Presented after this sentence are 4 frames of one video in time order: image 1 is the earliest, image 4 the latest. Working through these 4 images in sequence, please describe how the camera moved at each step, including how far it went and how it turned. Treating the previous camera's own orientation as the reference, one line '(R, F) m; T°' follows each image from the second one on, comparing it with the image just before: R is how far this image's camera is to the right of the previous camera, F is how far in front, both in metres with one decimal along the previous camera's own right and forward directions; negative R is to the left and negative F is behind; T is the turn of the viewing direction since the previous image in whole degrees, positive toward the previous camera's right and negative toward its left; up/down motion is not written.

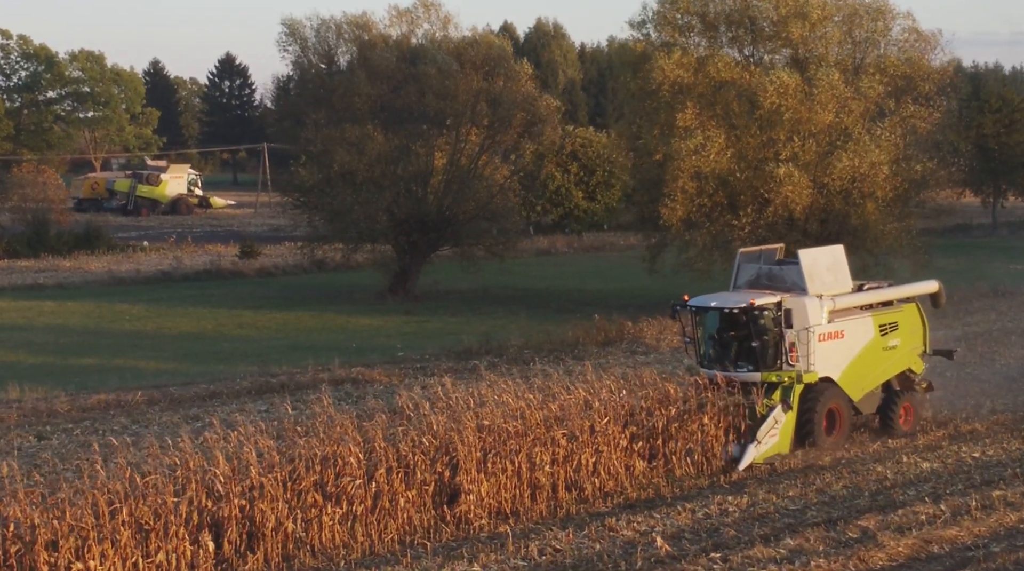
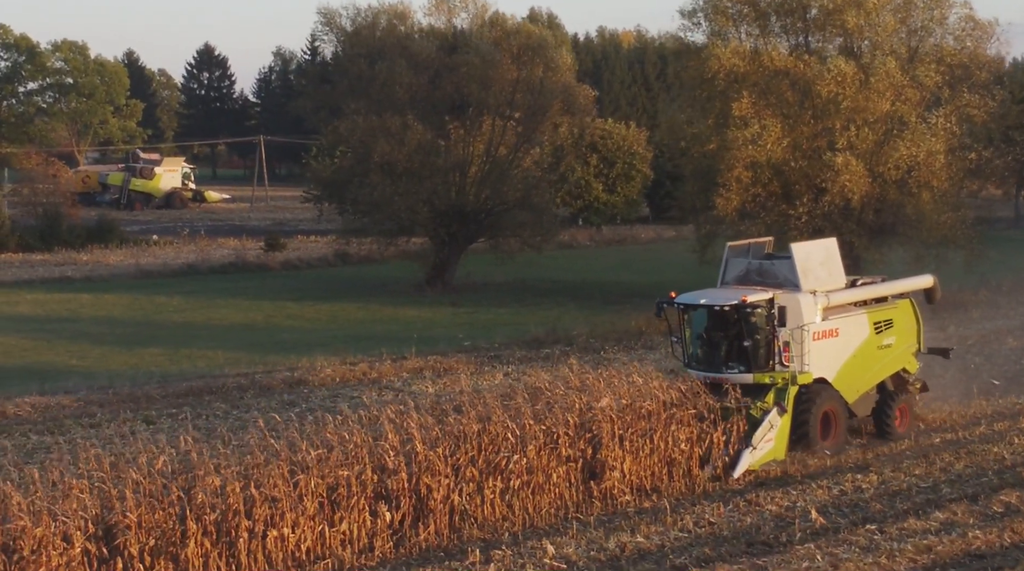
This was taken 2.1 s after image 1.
(-1.2, -0.5) m; -2°
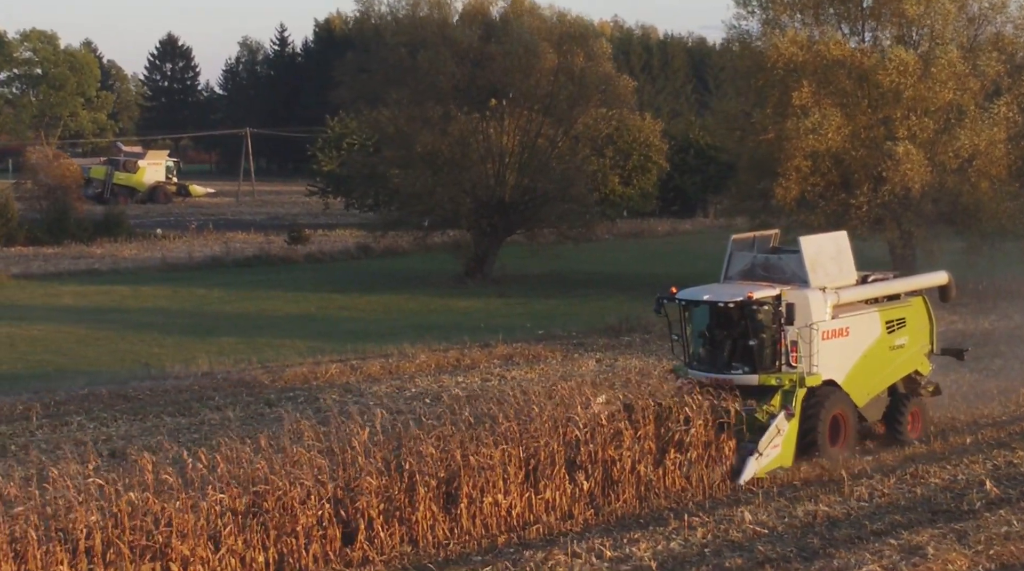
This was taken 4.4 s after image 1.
(-1.5, -0.8) m; -2°
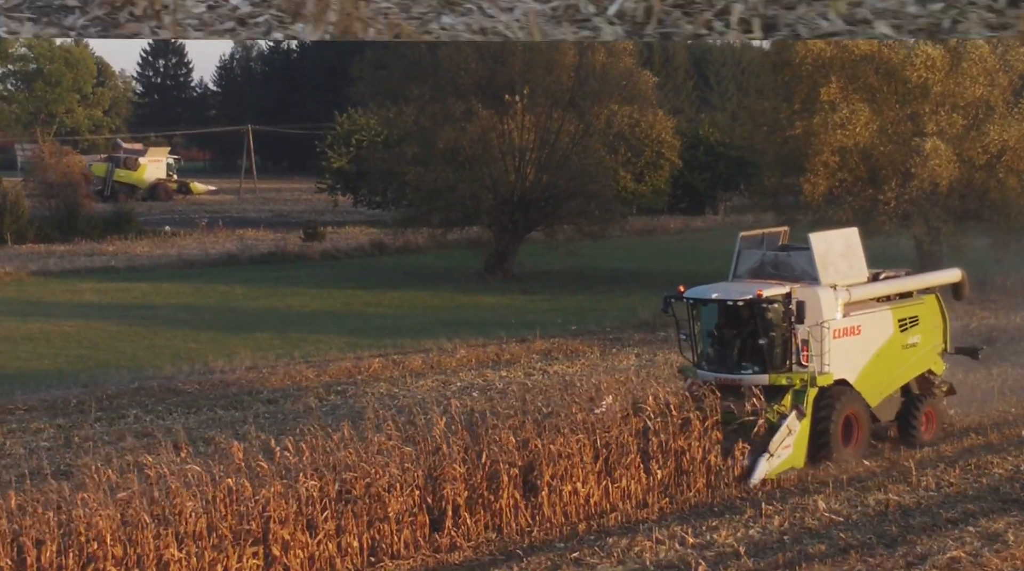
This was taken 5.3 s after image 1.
(-0.5, -0.3) m; -1°
